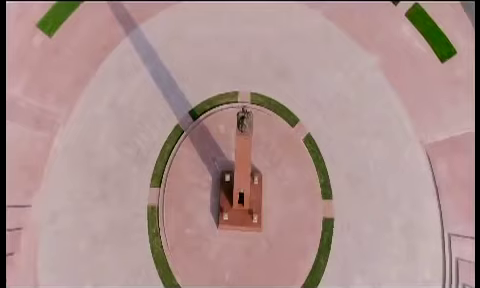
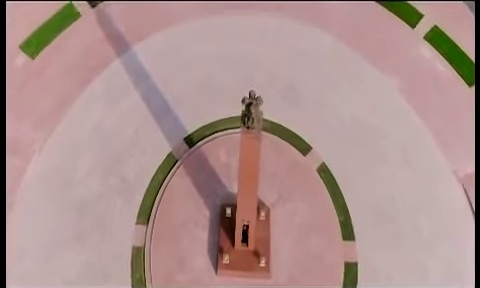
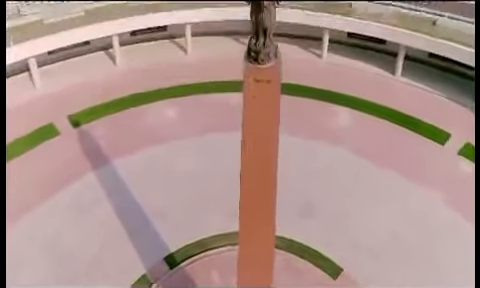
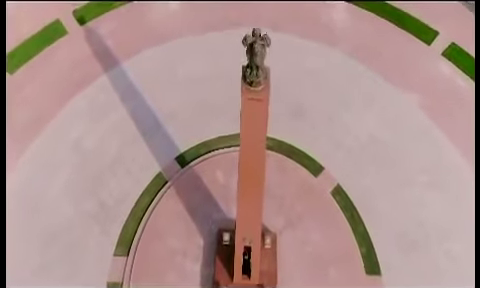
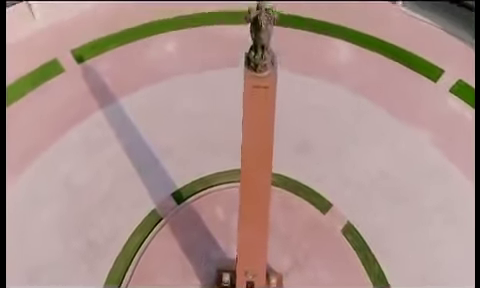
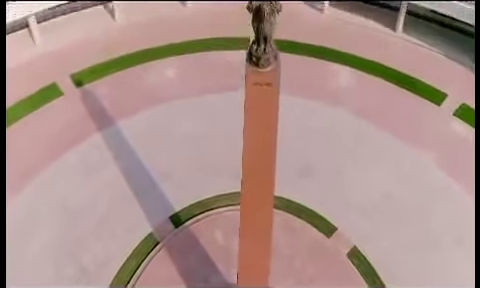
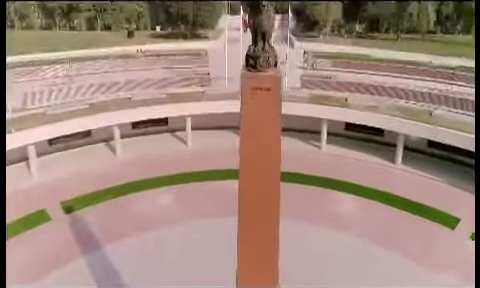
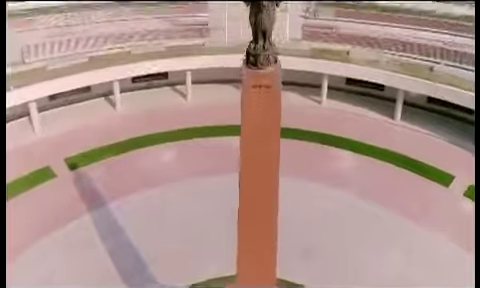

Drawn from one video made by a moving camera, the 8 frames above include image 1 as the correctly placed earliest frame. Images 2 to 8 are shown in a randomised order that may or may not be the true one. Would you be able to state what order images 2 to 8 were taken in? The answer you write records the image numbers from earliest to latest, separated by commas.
2, 4, 5, 6, 3, 8, 7
